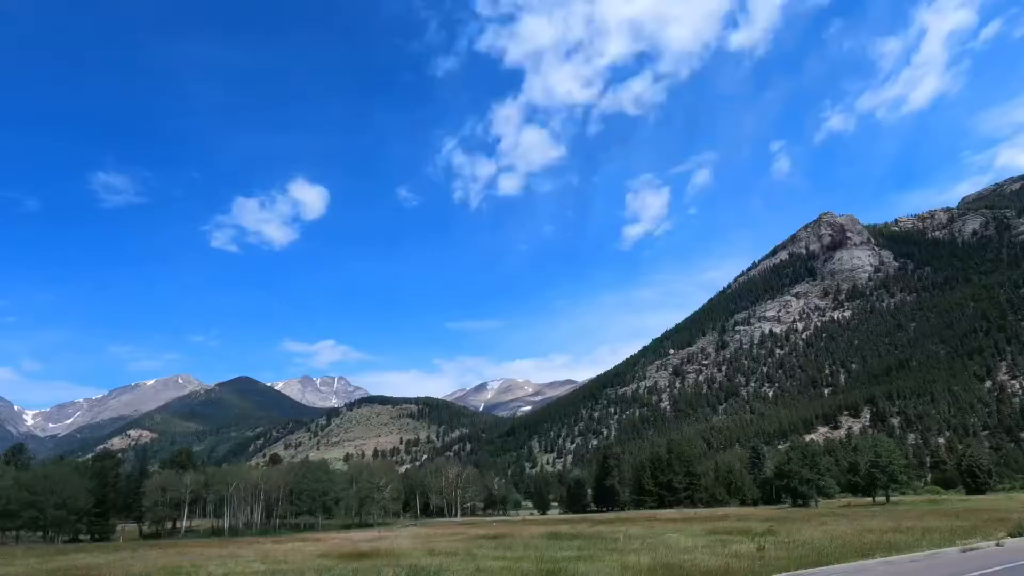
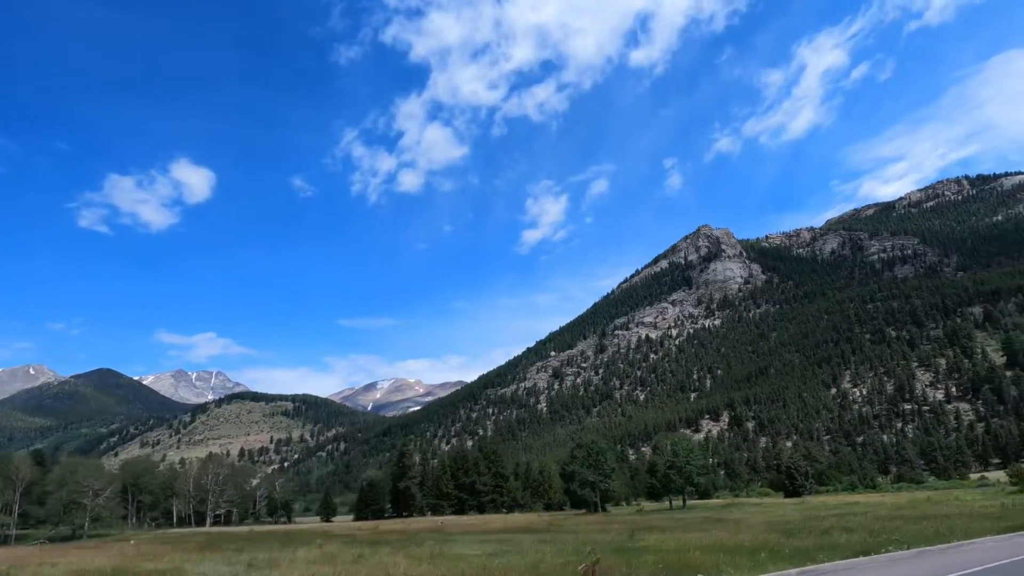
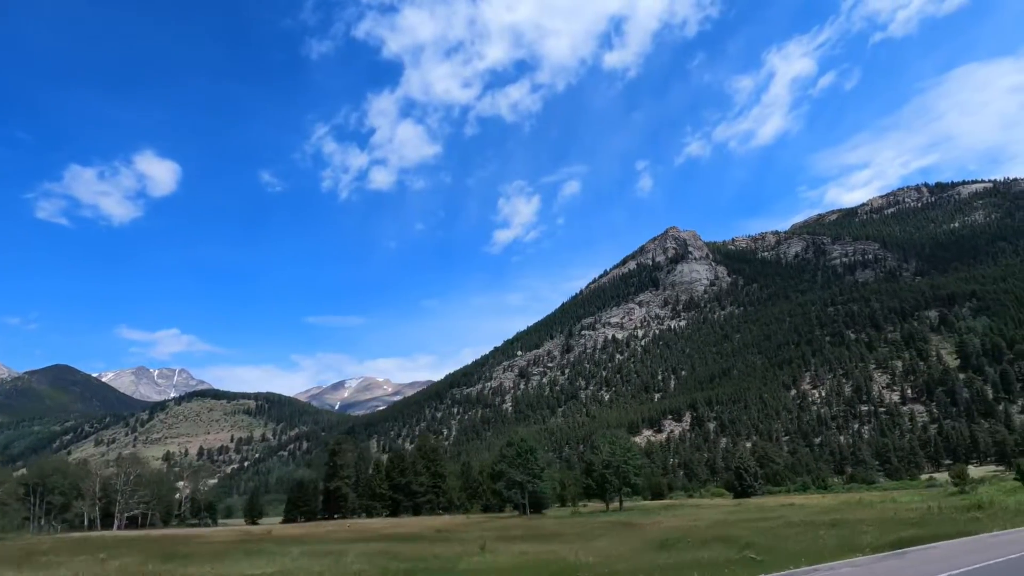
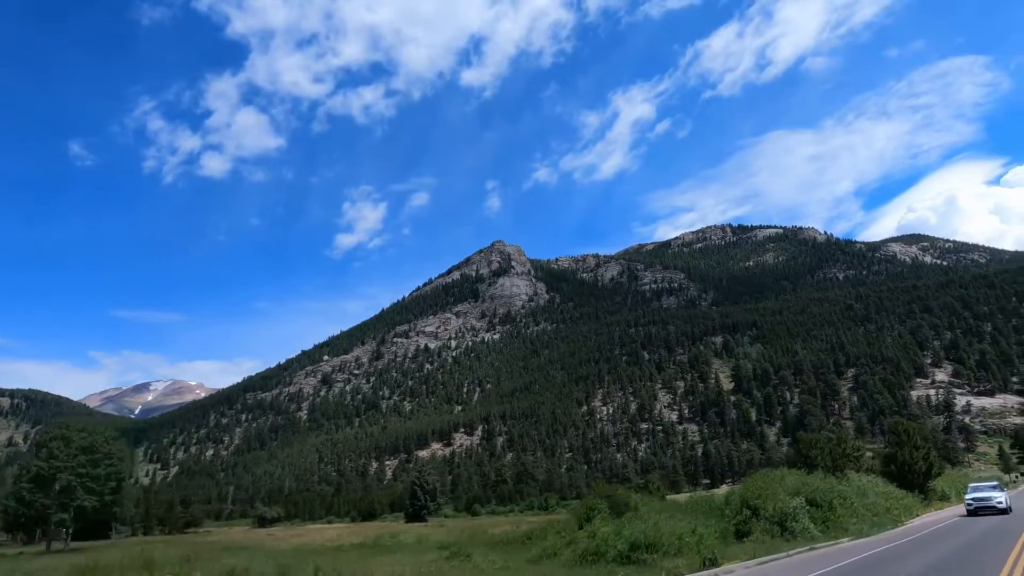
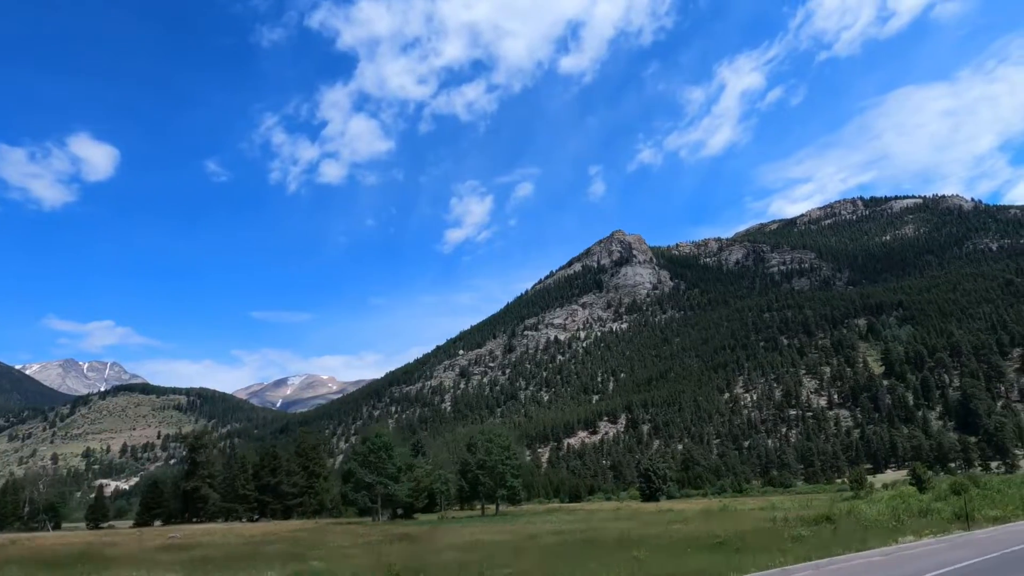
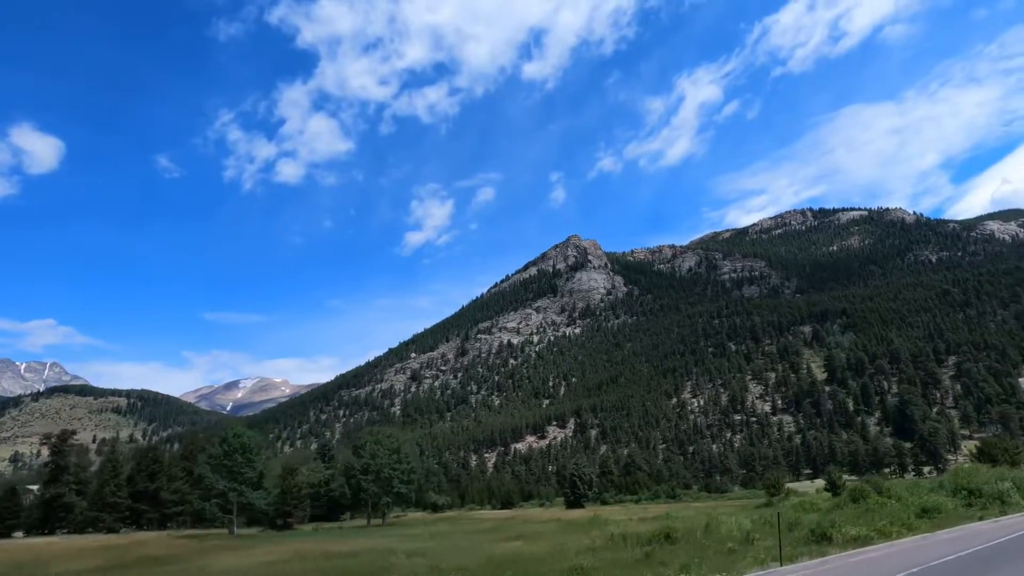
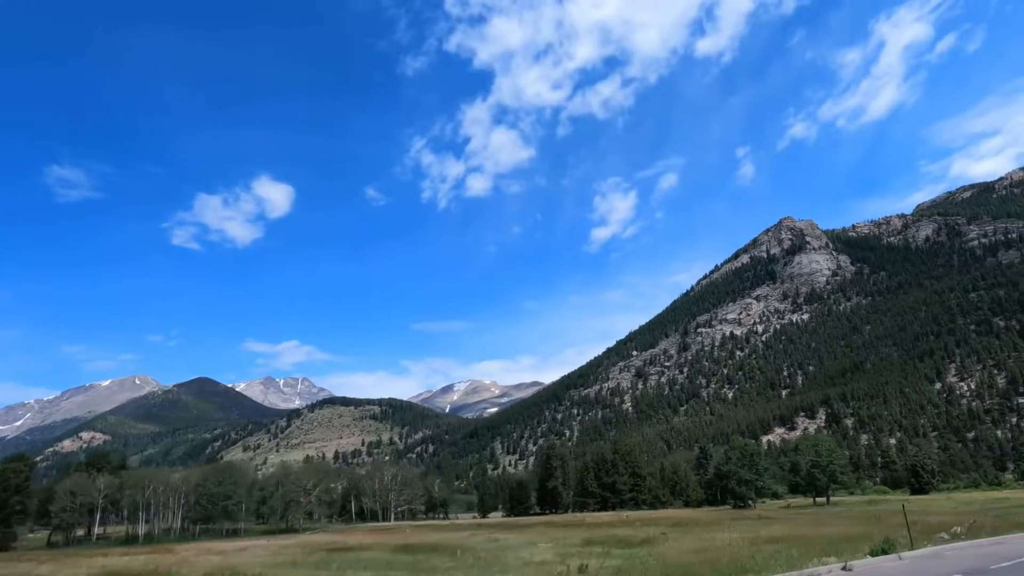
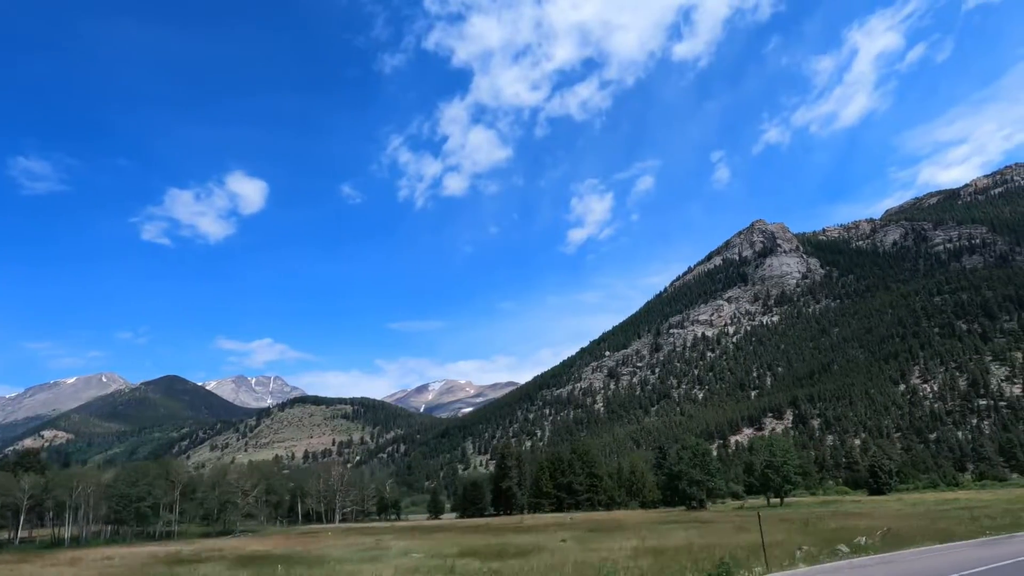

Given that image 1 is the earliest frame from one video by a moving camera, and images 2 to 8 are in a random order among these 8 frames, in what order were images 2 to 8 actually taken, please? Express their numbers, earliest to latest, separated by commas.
7, 8, 2, 3, 5, 6, 4
